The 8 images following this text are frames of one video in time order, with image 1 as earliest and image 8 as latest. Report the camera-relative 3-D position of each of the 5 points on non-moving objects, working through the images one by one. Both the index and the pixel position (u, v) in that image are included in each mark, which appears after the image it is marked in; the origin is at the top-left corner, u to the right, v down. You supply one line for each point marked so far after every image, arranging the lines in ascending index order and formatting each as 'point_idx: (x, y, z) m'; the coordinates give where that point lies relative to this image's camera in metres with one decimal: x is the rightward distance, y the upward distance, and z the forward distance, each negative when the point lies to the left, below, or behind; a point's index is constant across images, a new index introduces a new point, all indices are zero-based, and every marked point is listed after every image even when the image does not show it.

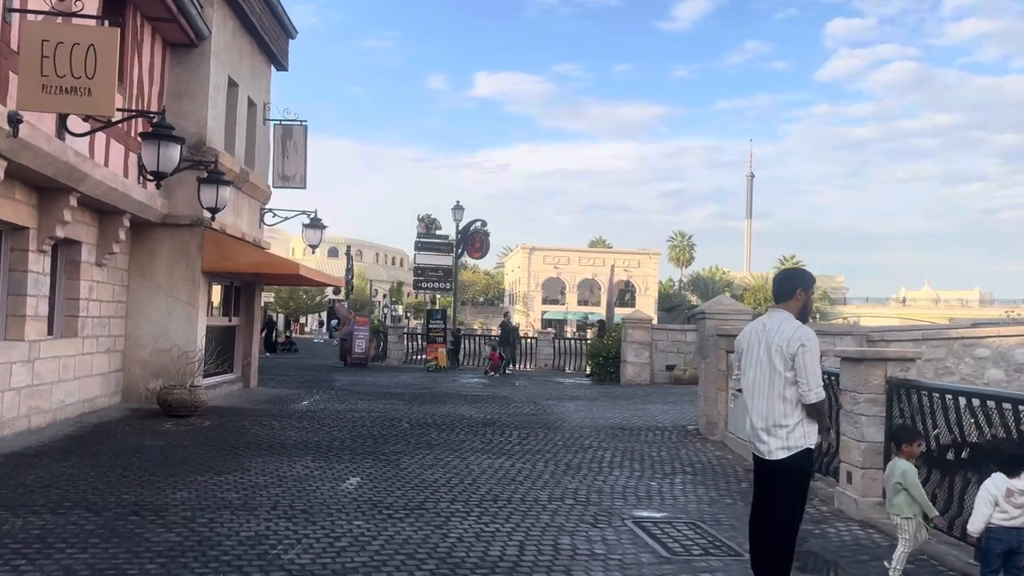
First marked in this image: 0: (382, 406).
0: (-2.1, -2.0, +13.3) m
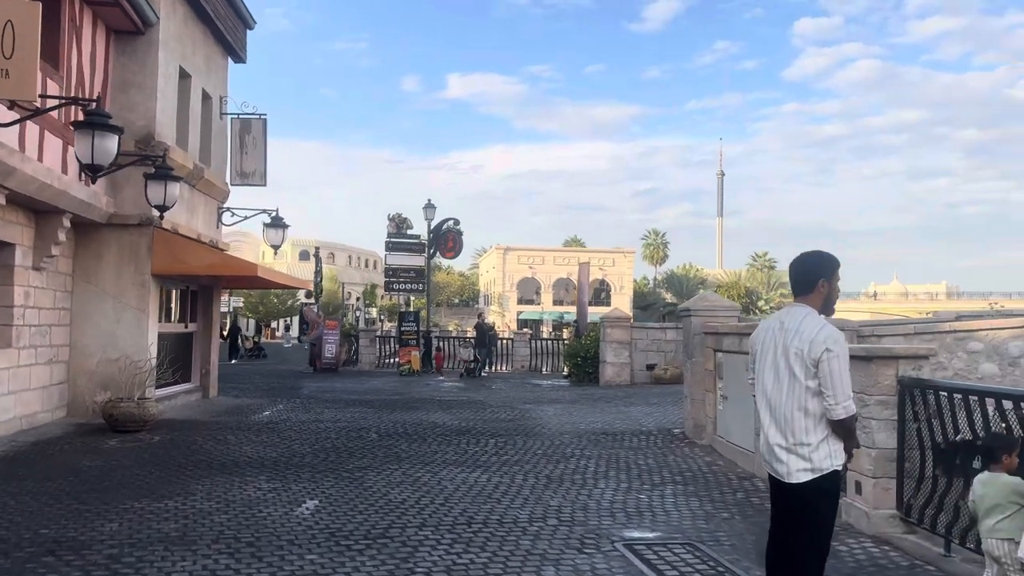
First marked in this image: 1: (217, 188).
0: (-2.5, -2.0, +12.5) m
1: (-5.2, +1.8, +14.2) m
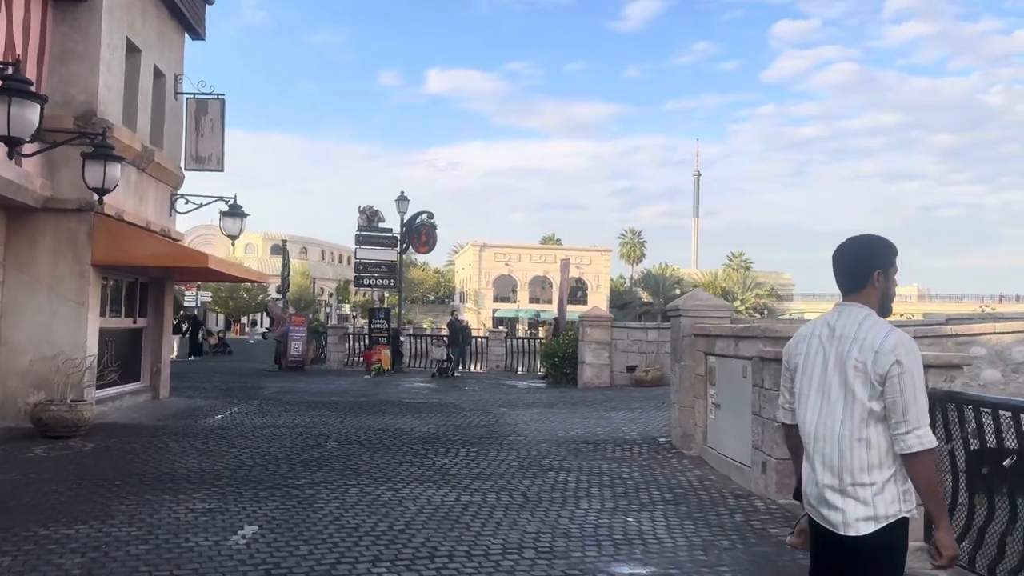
0: (-2.9, -1.9, +11.6) m
1: (-5.6, +1.9, +13.2) m
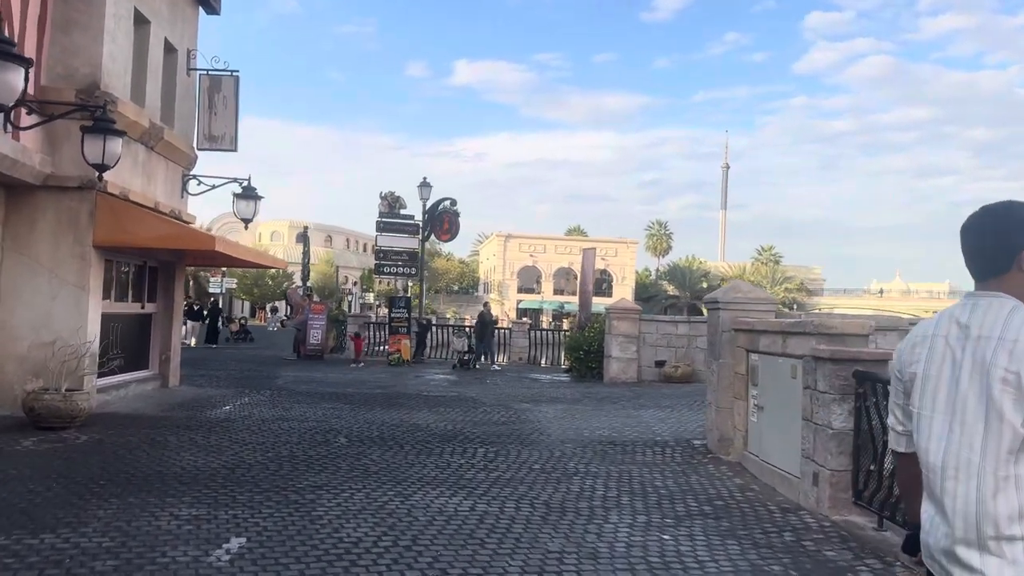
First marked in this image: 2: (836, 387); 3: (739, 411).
0: (-2.6, -1.7, +11.0) m
1: (-5.2, +2.1, +12.6) m
2: (+2.6, -0.8, +6.4) m
3: (+2.4, -1.3, +8.5) m
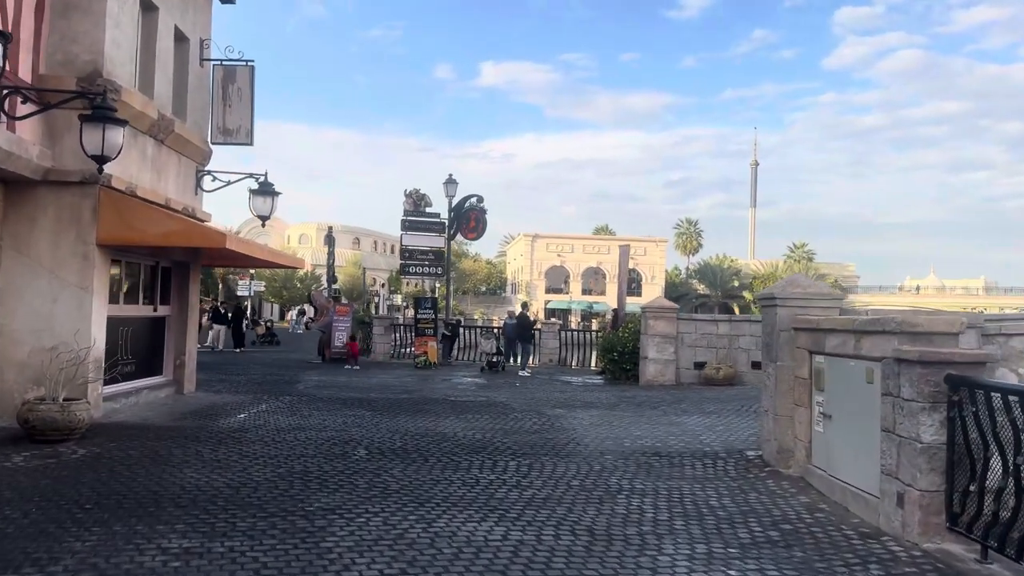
0: (-2.2, -1.7, +10.3) m
1: (-4.8, +2.1, +12.0) m
2: (+2.8, -0.7, +5.5) m
3: (+2.7, -1.2, +7.6) m
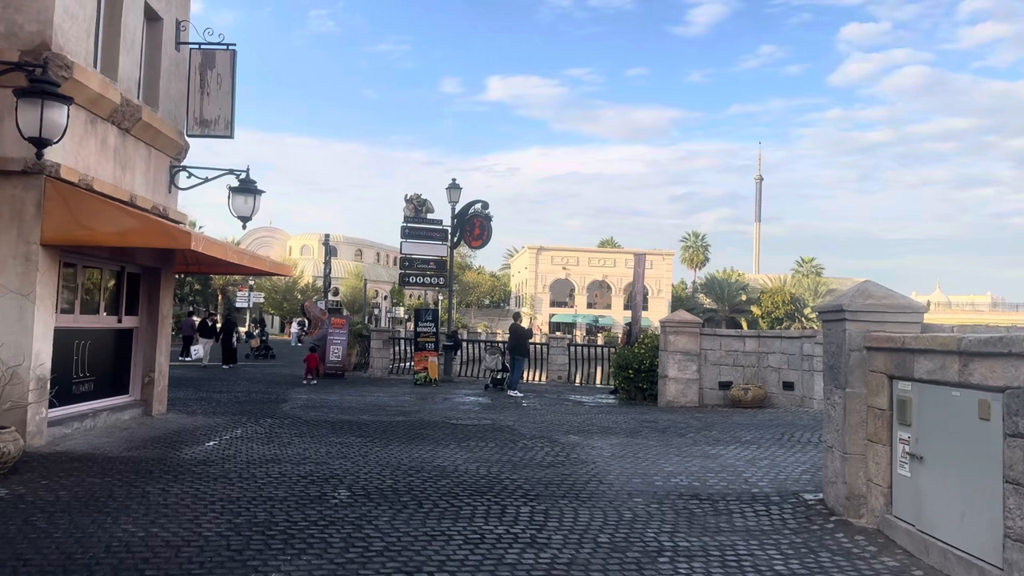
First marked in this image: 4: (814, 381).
0: (-2.1, -1.8, +8.9) m
1: (-4.6, +2.0, +10.7) m
2: (+2.9, -0.8, +4.2) m
3: (+2.8, -1.3, +6.2) m
4: (+5.1, -1.6, +13.5) m
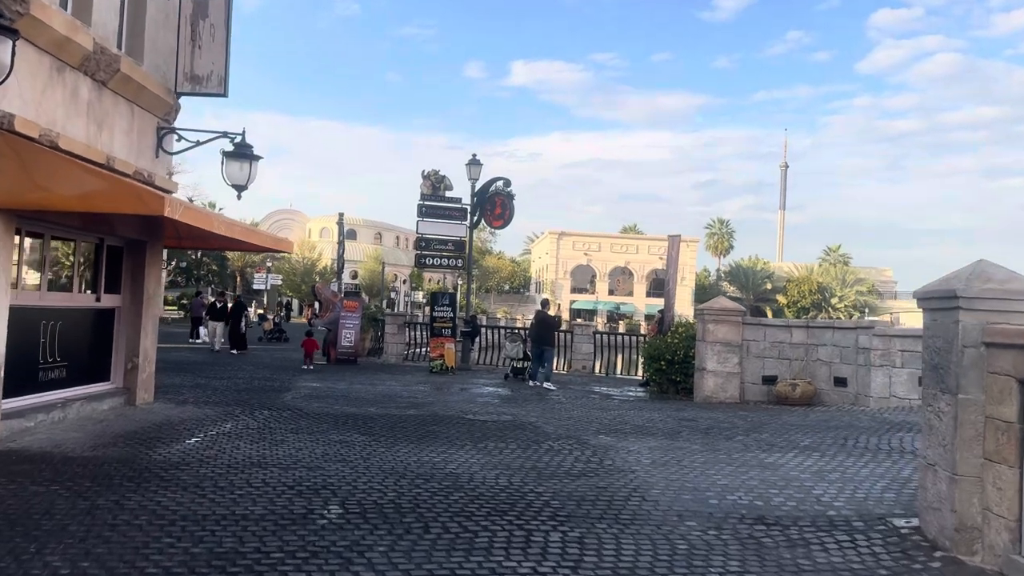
0: (-1.8, -1.6, +7.8) m
1: (-4.3, +2.3, +9.5) m
2: (+3.1, -0.7, +2.9) m
3: (+3.0, -1.2, +4.9) m
4: (+5.4, -1.3, +12.2) m
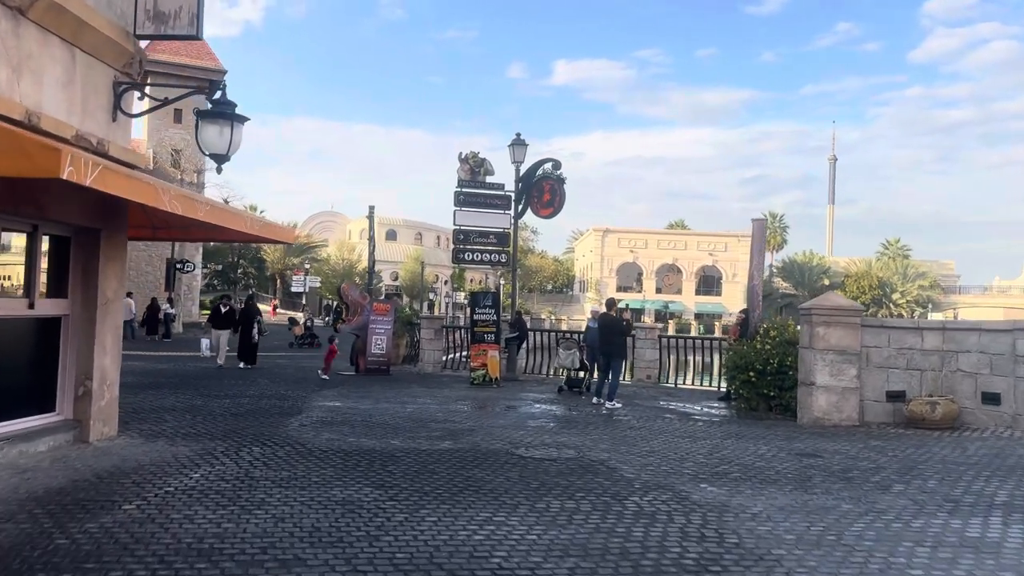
0: (-1.3, -1.5, +5.3) m
1: (-3.7, +2.3, +7.2) m
2: (+3.3, -0.6, +0.2) m
3: (+3.4, -1.1, +2.3) m
4: (+6.2, -1.2, +9.3) m
